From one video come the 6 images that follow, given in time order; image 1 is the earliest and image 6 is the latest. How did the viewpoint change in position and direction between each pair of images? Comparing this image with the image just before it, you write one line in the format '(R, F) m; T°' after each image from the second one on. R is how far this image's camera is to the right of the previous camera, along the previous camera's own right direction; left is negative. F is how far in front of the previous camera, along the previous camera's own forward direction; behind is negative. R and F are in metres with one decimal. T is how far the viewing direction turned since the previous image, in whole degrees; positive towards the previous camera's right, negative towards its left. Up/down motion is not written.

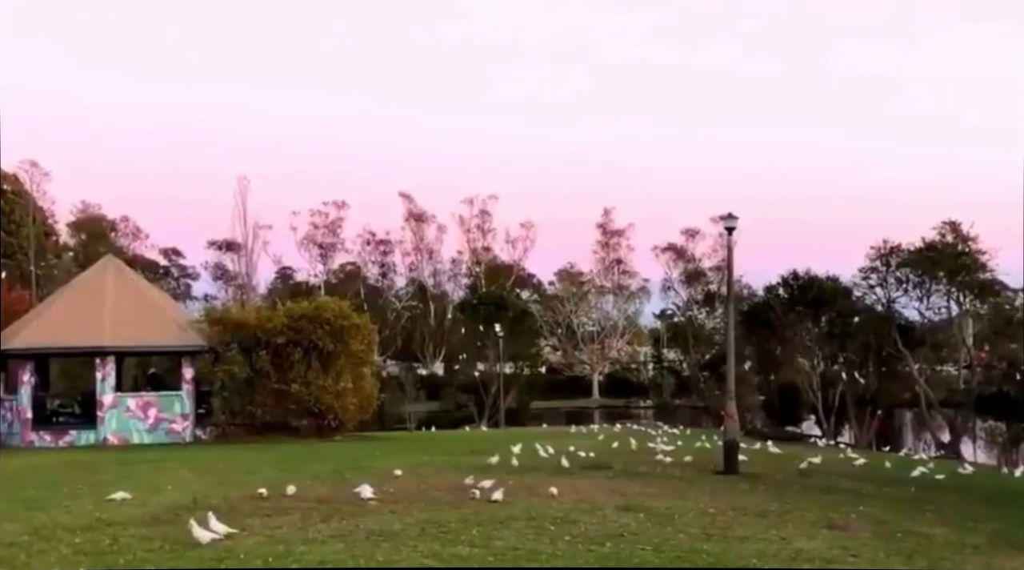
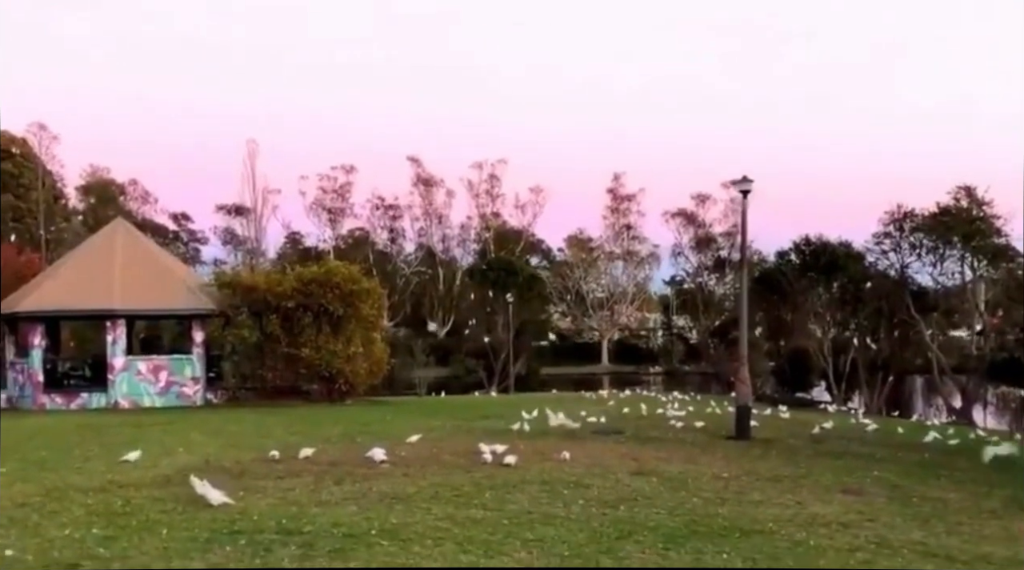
(0.0, +0.1) m; 0°
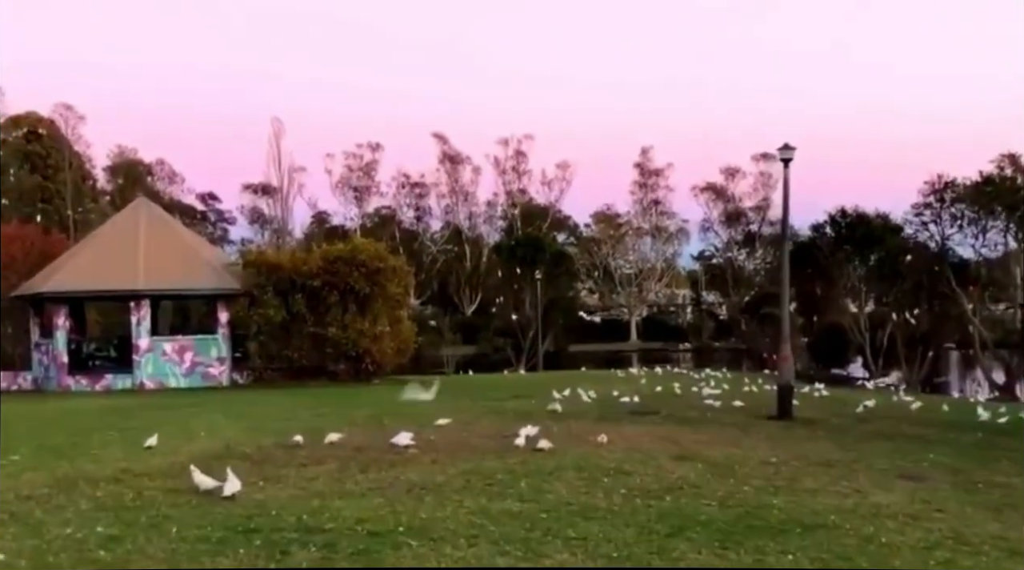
(0.0, +0.4) m; -2°
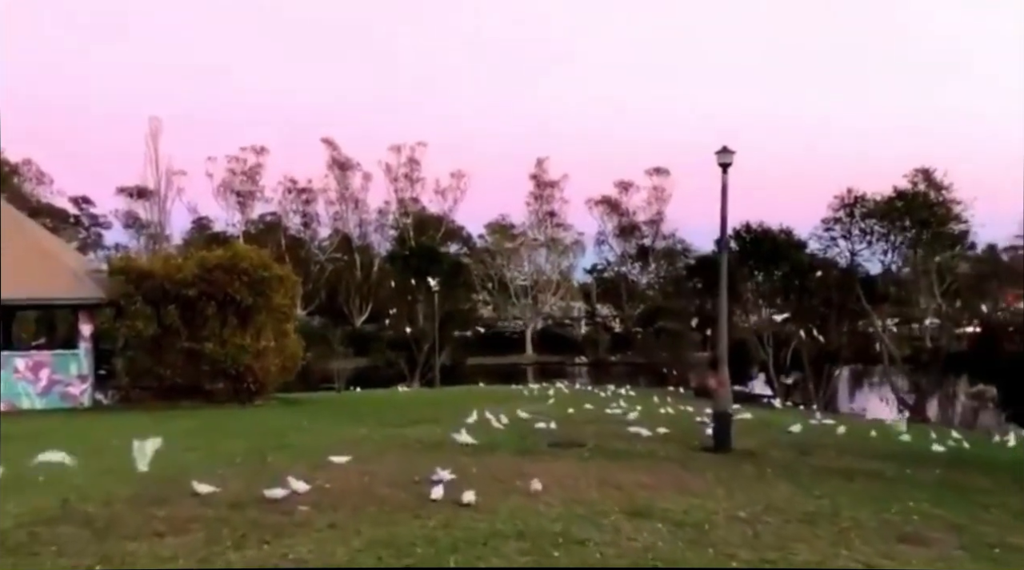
(-0.2, +1.1) m; +6°
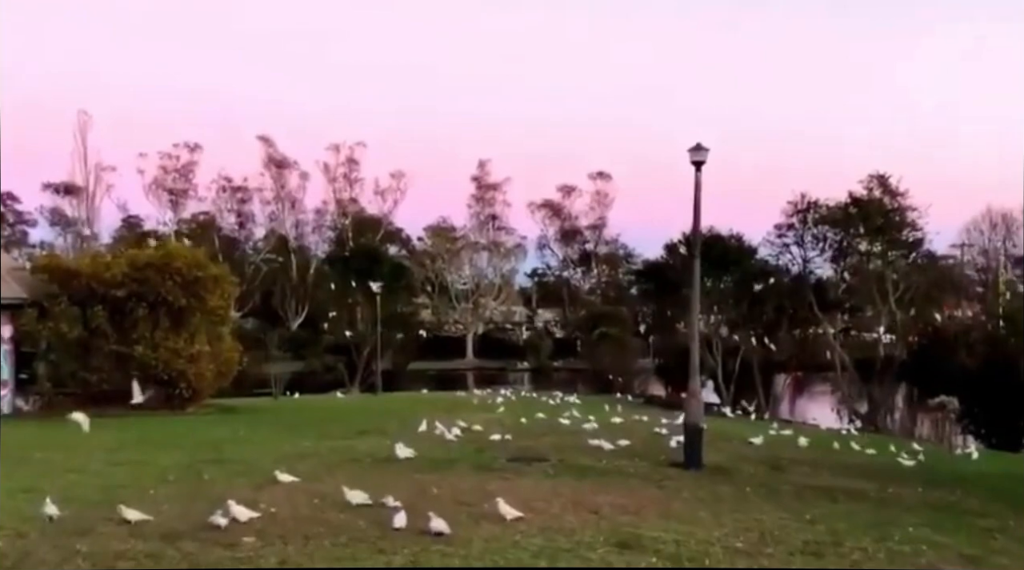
(-0.2, +0.5) m; +4°
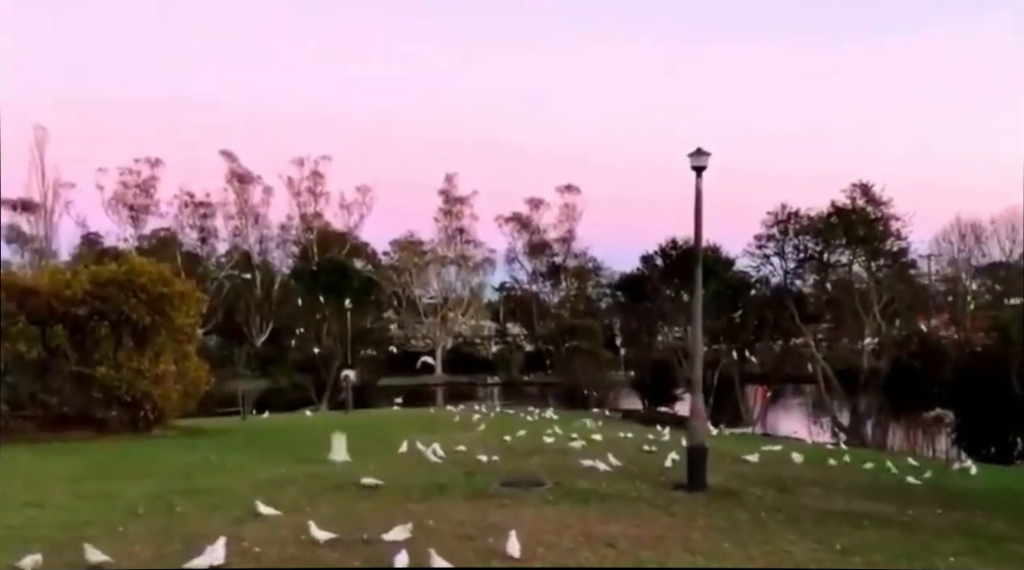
(-0.2, +0.4) m; +2°
